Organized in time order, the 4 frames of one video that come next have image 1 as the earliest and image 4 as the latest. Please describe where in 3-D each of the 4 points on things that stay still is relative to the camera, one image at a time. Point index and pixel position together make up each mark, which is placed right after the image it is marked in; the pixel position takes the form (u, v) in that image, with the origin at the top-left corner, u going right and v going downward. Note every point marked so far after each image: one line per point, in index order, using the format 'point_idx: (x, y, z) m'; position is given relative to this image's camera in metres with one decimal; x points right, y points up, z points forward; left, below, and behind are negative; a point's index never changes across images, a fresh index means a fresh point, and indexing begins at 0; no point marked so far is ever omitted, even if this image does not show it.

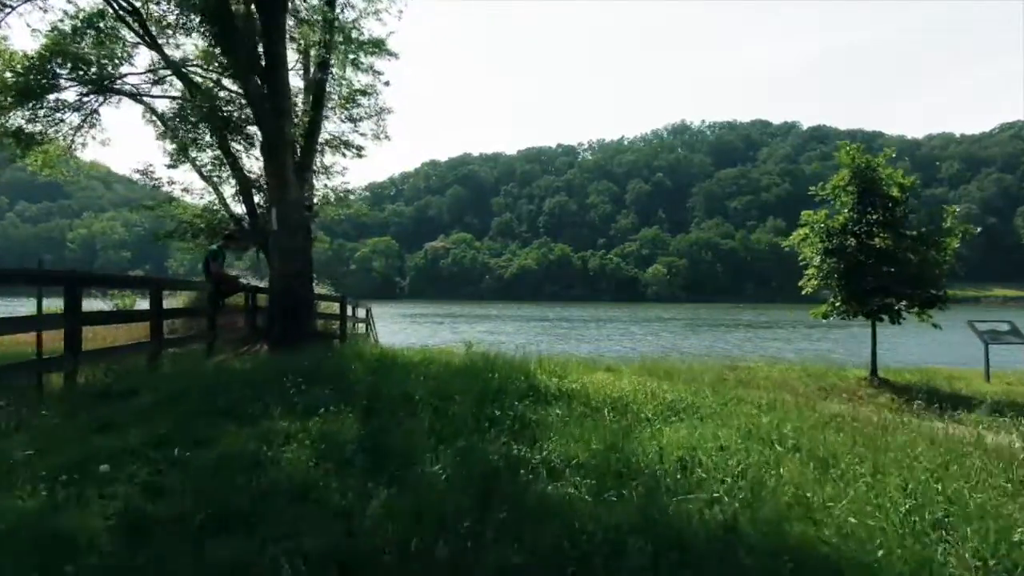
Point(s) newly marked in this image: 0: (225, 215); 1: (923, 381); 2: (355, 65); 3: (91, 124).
0: (-6.3, +1.6, +18.8) m
1: (+6.0, -1.4, +12.4) m
2: (-2.9, +4.1, +15.6) m
3: (-8.4, +3.3, +16.9) m
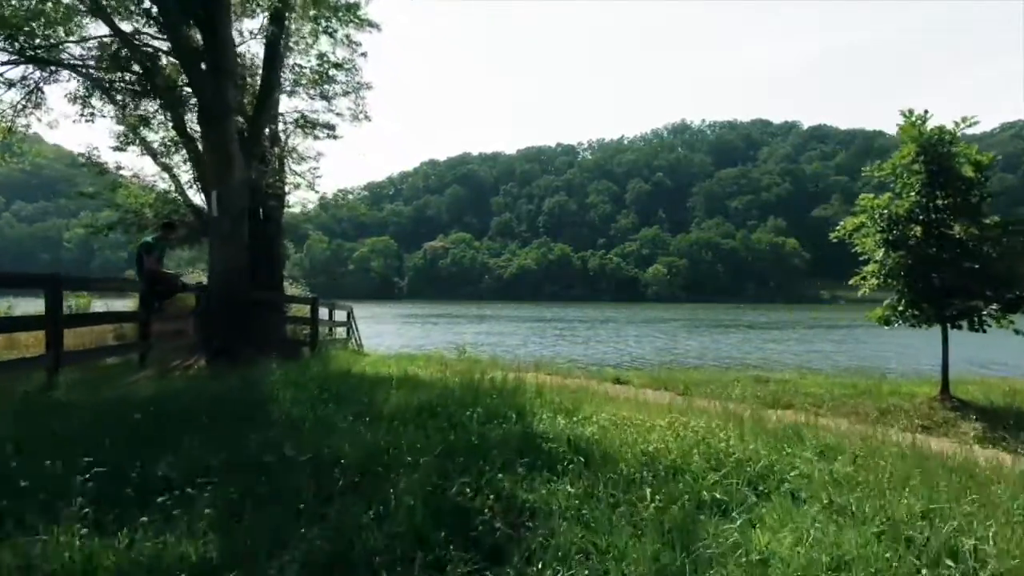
0: (-6.4, +1.6, +16.9) m
1: (+5.9, -1.4, +10.5) m
2: (-3.0, +4.1, +13.7) m
3: (-8.4, +3.3, +15.0) m
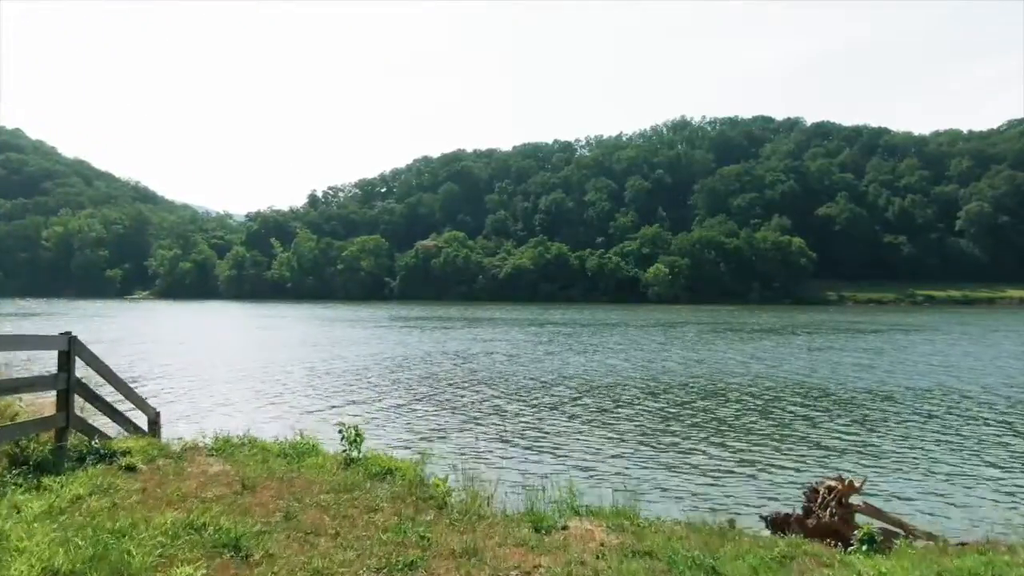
0: (-6.8, +1.6, +6.1) m
1: (+5.6, -1.4, -0.2) m
2: (-3.3, +4.1, +3.0) m
3: (-8.8, +3.3, +4.3) m
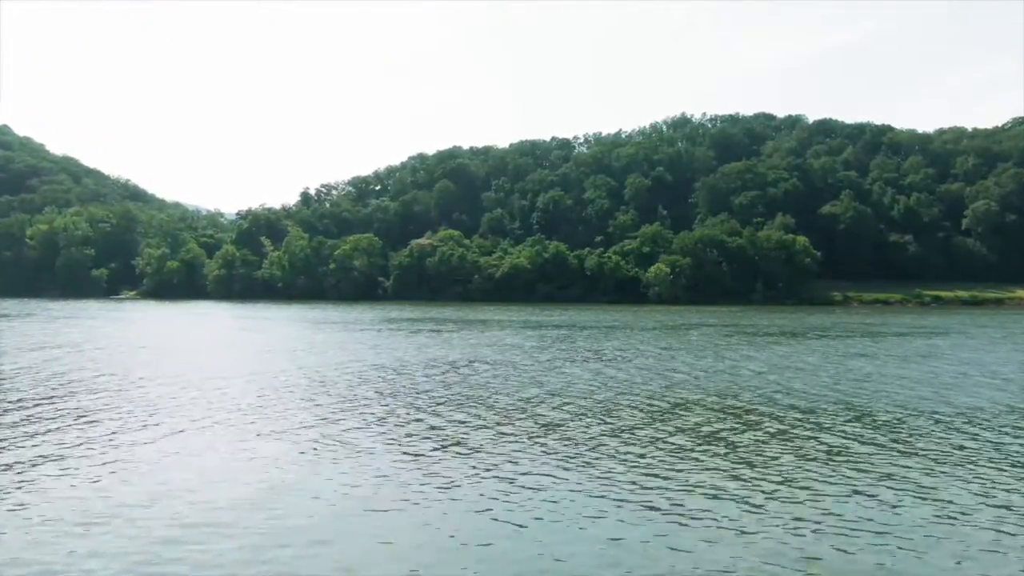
0: (-6.9, +1.6, -1.0) m
1: (+5.4, -1.4, -7.3) m
2: (-3.4, +4.0, -4.1) m
3: (-8.9, +3.2, -2.8) m
